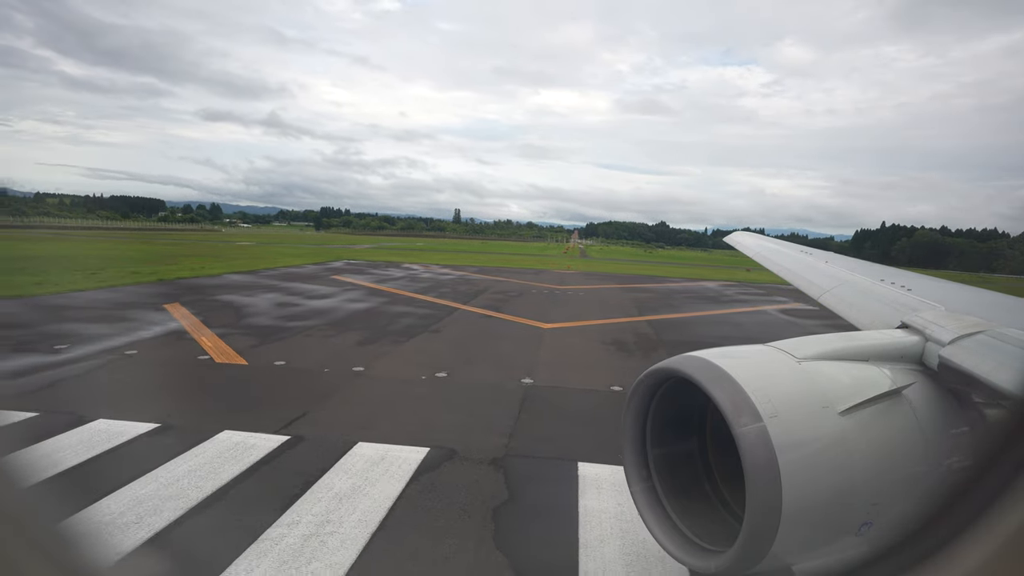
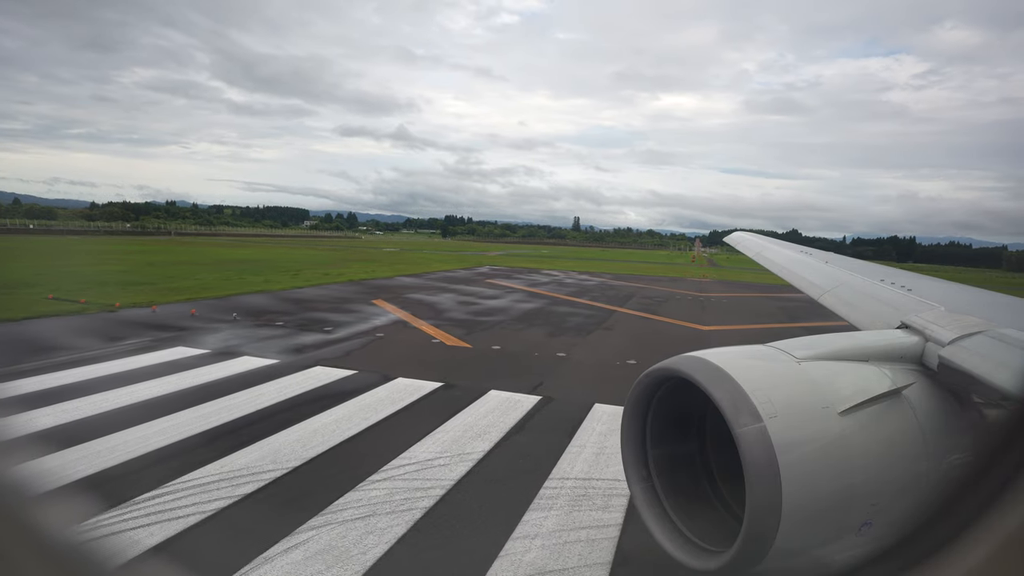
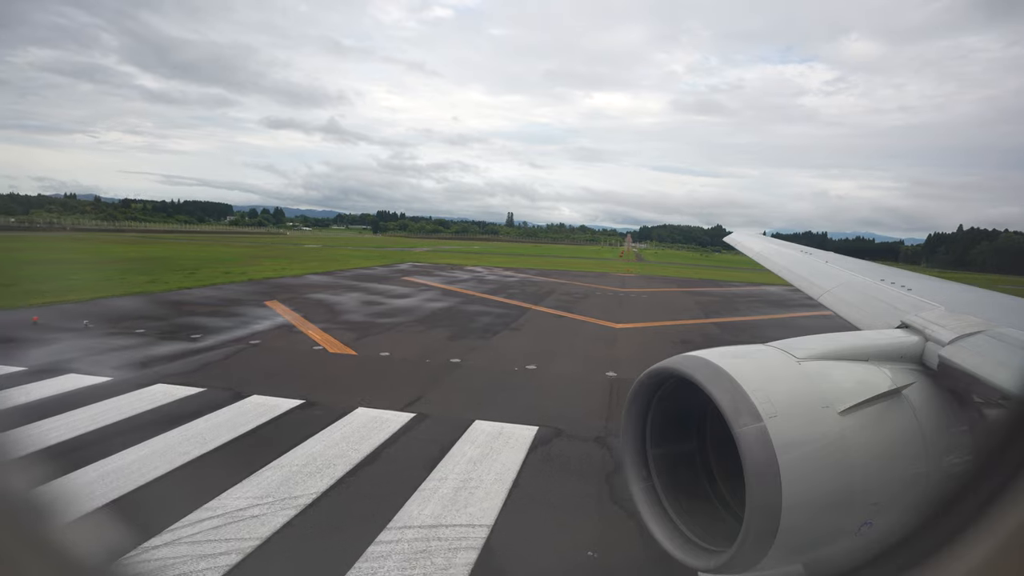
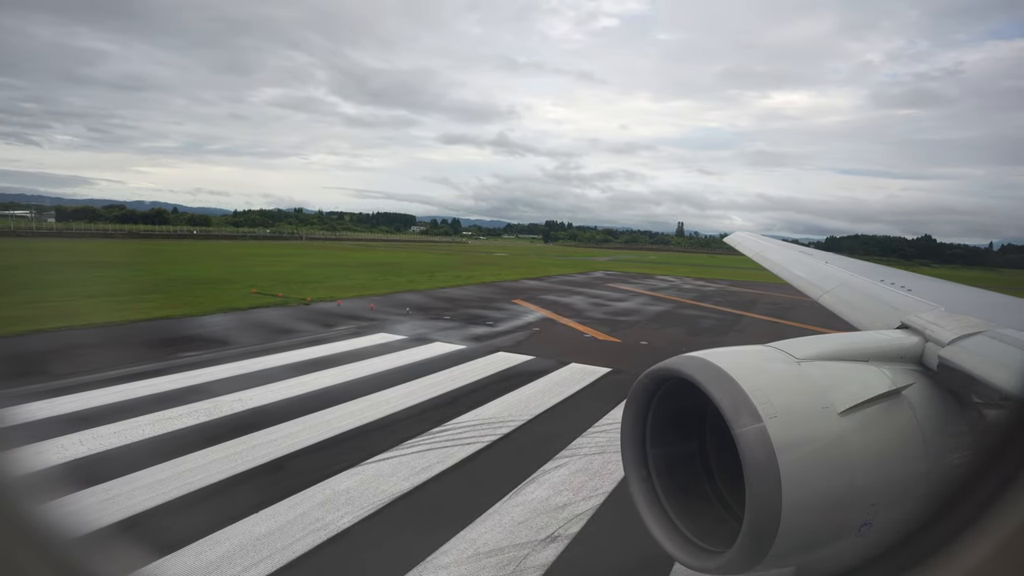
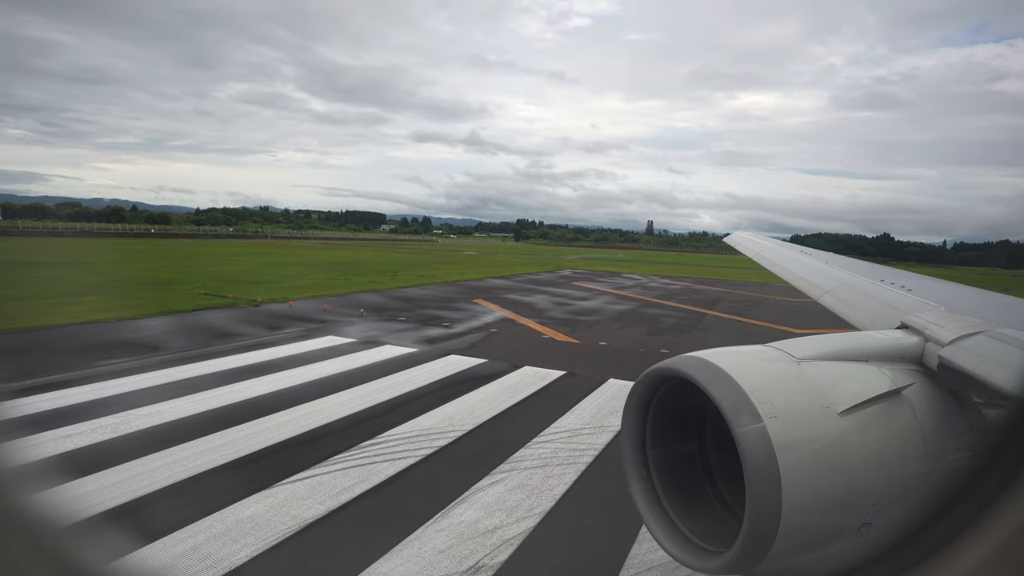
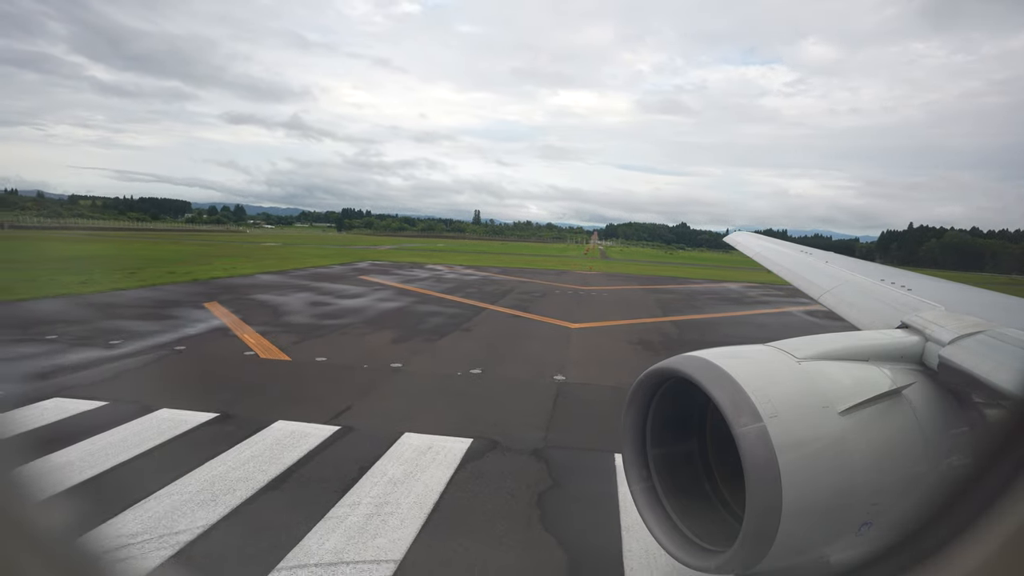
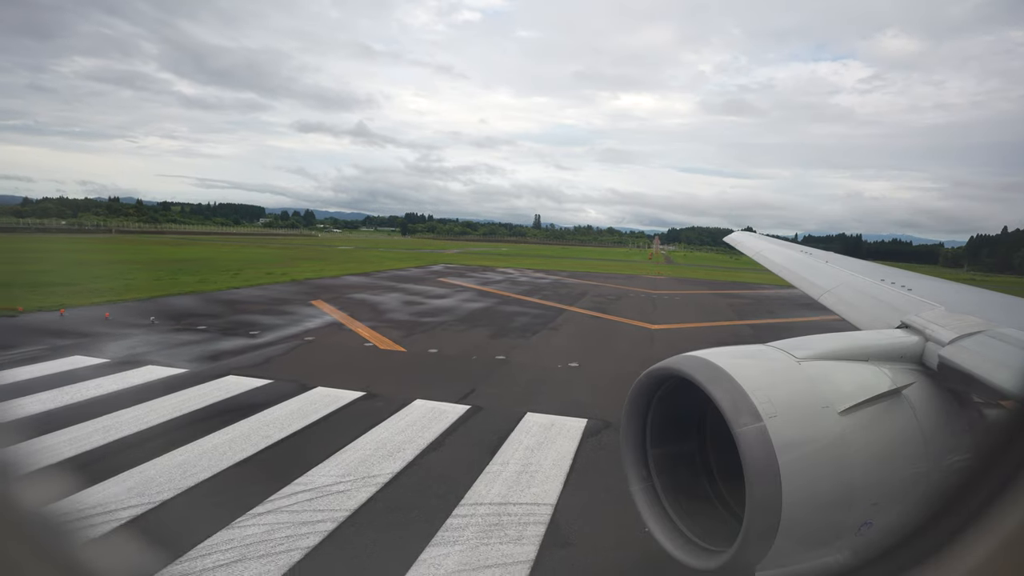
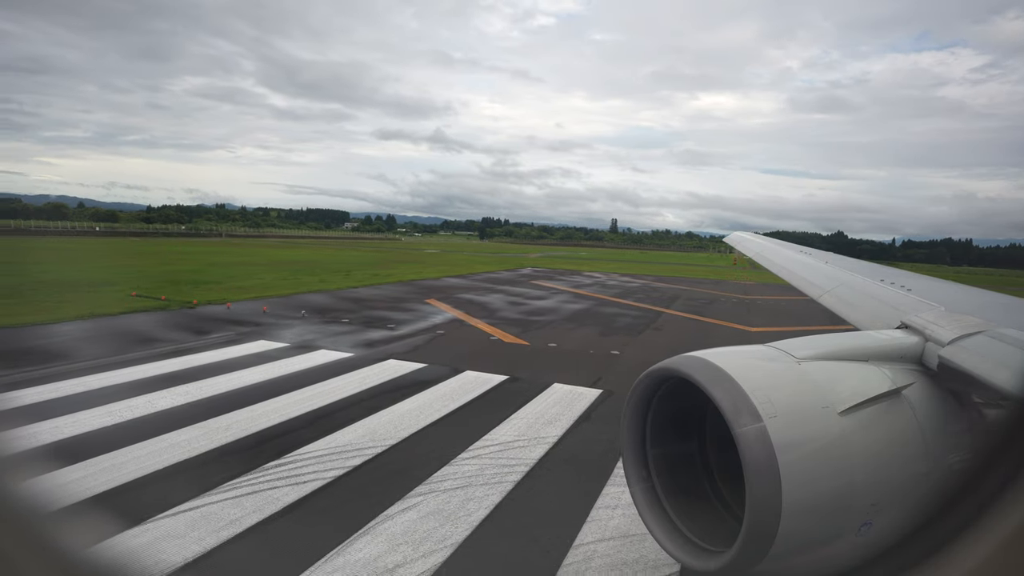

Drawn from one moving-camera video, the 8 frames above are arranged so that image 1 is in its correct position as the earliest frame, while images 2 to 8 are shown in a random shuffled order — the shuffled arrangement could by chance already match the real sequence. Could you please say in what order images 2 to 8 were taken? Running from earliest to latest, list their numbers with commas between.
6, 3, 7, 2, 8, 5, 4
